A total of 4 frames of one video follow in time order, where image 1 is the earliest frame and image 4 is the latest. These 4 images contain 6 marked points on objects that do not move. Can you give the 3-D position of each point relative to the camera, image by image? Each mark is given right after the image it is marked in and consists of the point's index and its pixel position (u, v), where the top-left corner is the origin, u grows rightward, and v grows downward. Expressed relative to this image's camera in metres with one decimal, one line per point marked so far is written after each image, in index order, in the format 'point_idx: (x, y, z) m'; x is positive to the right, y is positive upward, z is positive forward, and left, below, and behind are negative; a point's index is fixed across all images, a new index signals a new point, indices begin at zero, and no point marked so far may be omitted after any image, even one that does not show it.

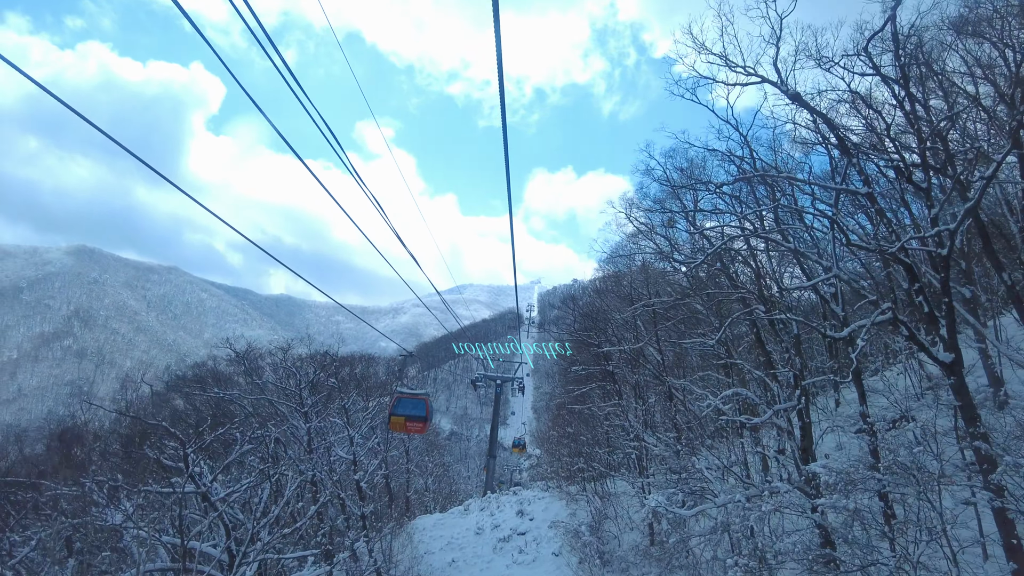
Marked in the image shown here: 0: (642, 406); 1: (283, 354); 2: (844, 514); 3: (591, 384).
0: (+3.1, -2.8, +11.5) m
1: (-7.1, -1.9, +14.9) m
2: (+4.3, -2.9, +6.2) m
3: (+2.3, -2.7, +14.0) m
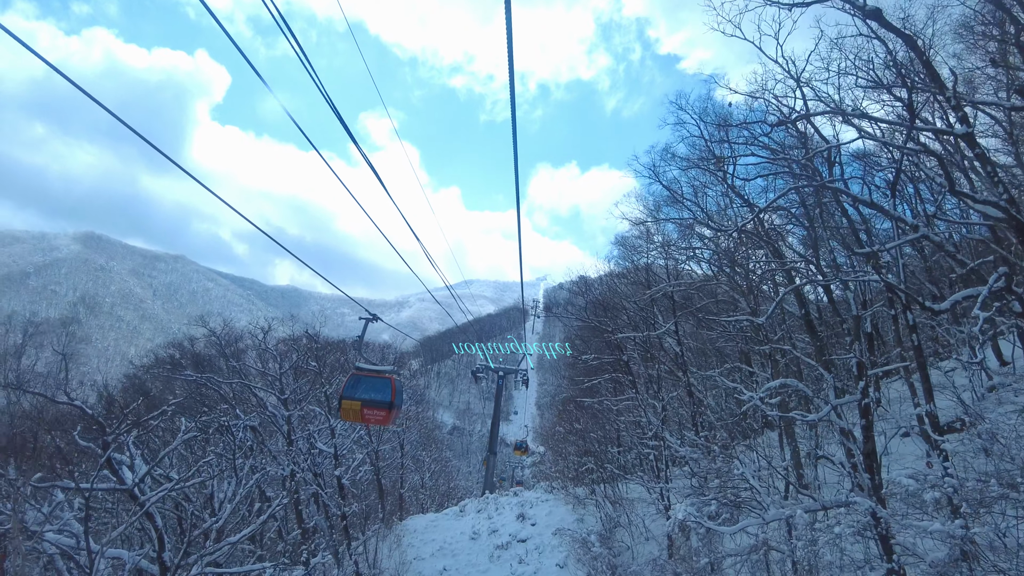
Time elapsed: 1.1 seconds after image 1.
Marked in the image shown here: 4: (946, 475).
0: (+3.1, -2.4, +10.2) m
1: (-7.0, -1.3, +13.7) m
2: (+4.2, -2.5, +4.9) m
3: (+2.3, -2.3, +12.7) m
4: (+4.6, -2.0, +5.2) m
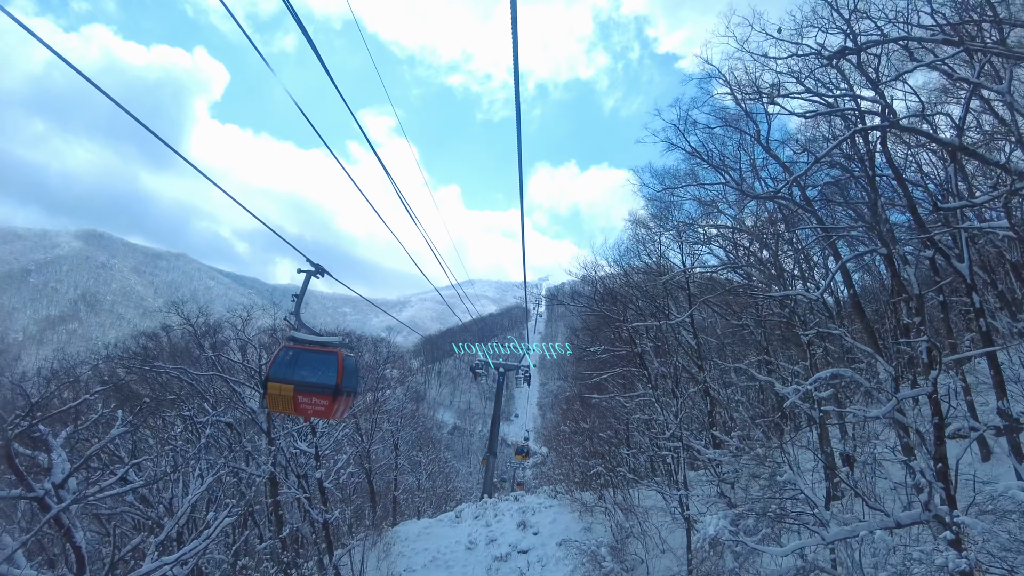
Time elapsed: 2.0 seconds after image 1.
0: (+3.1, -2.1, +9.2) m
1: (-6.9, -0.9, +12.7) m
2: (+4.2, -2.2, +3.9) m
3: (+2.4, -2.0, +11.7) m
4: (+4.6, -1.7, +4.2) m
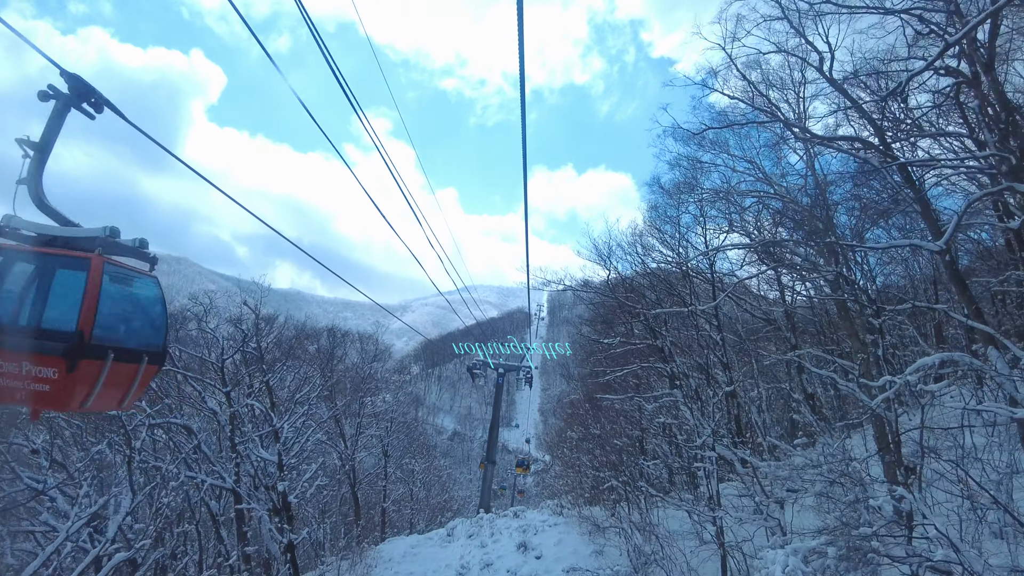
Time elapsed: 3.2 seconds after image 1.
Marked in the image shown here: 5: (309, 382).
0: (+3.1, -1.8, +7.9) m
1: (-6.9, -0.7, +11.4) m
2: (+4.2, -1.9, +2.6) m
3: (+2.4, -1.7, +10.3) m
4: (+4.6, -1.4, +2.8) m
5: (-4.3, -2.0, +10.4) m
